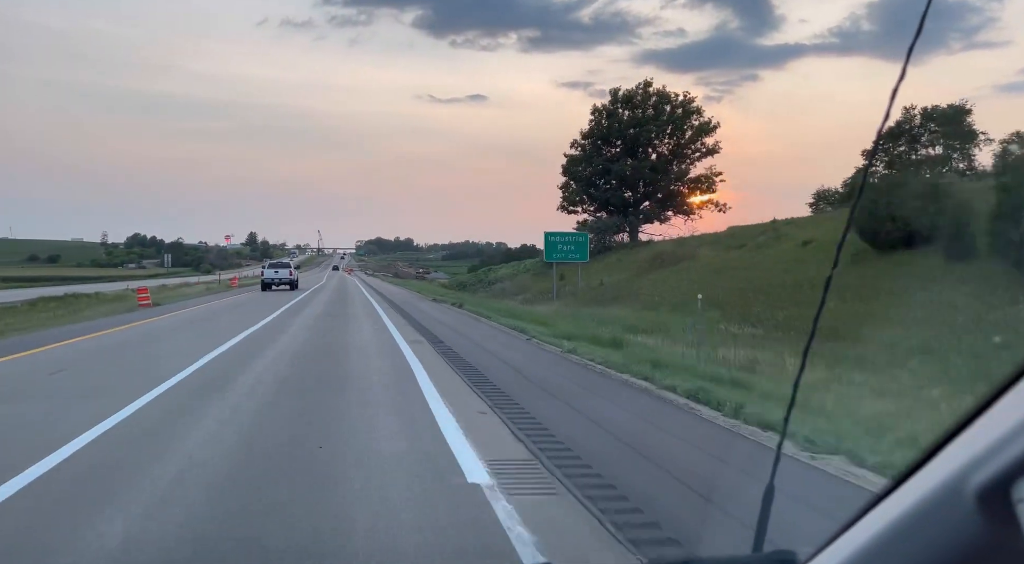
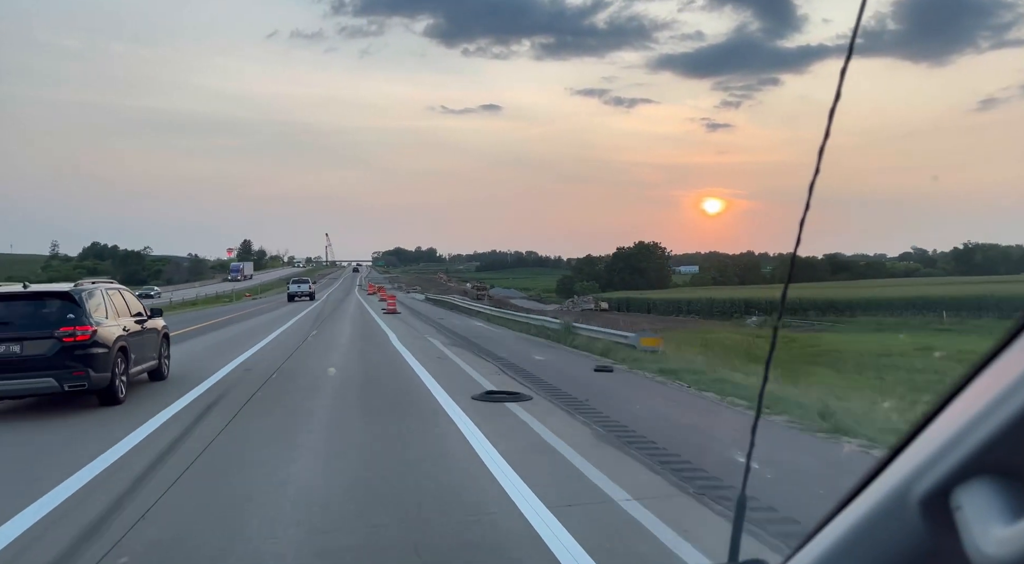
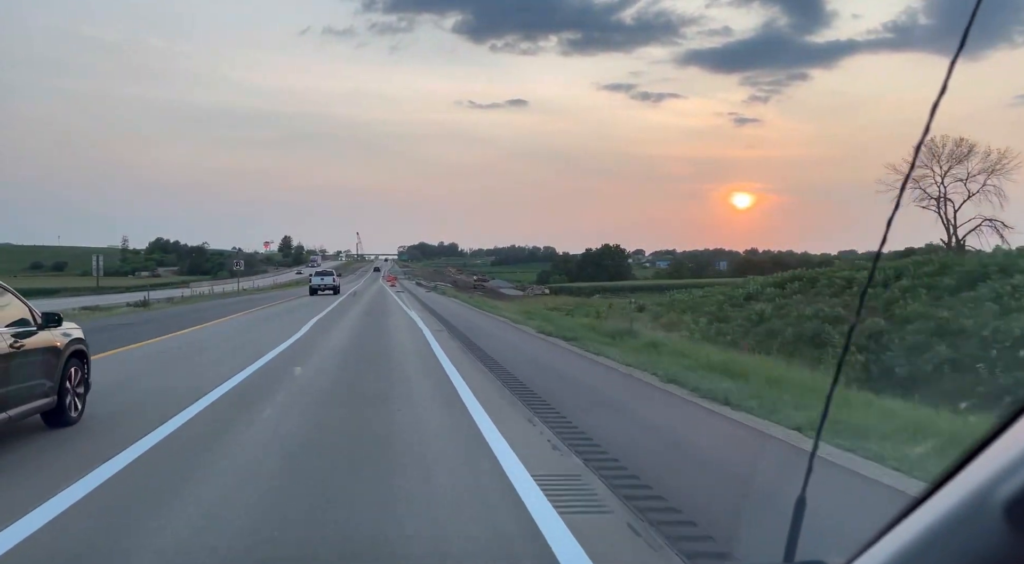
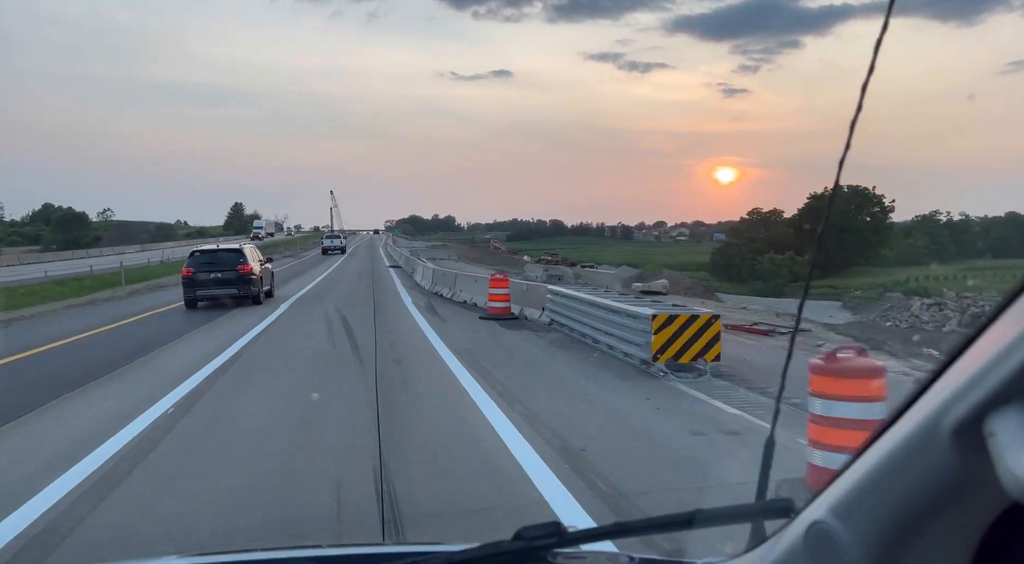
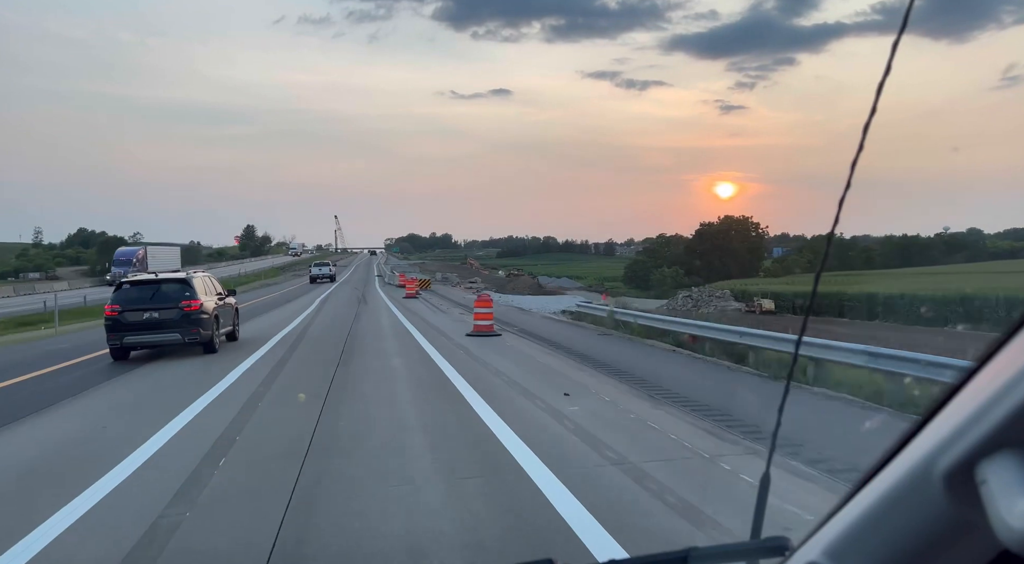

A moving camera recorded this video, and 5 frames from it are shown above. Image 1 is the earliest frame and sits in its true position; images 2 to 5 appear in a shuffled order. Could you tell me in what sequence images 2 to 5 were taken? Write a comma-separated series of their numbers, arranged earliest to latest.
3, 2, 5, 4
